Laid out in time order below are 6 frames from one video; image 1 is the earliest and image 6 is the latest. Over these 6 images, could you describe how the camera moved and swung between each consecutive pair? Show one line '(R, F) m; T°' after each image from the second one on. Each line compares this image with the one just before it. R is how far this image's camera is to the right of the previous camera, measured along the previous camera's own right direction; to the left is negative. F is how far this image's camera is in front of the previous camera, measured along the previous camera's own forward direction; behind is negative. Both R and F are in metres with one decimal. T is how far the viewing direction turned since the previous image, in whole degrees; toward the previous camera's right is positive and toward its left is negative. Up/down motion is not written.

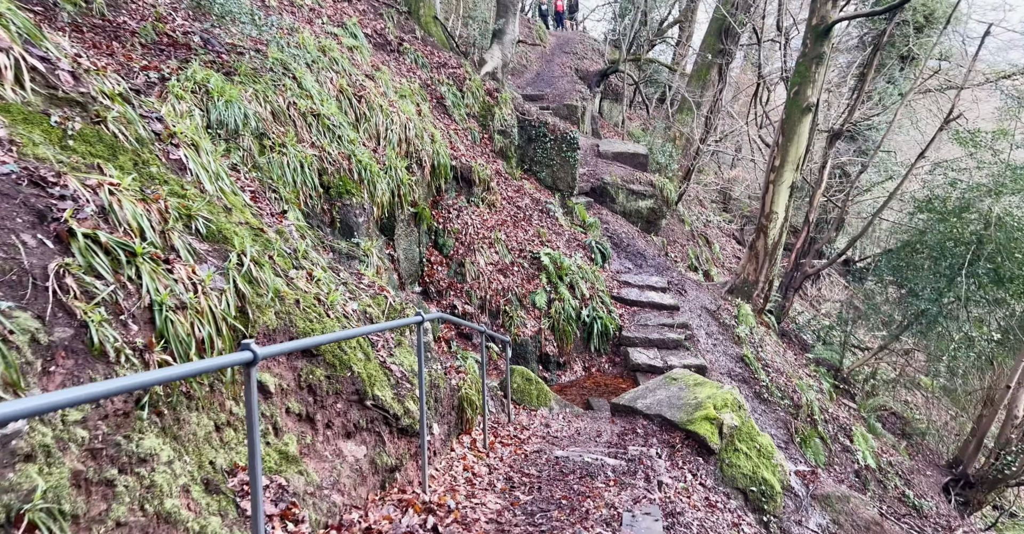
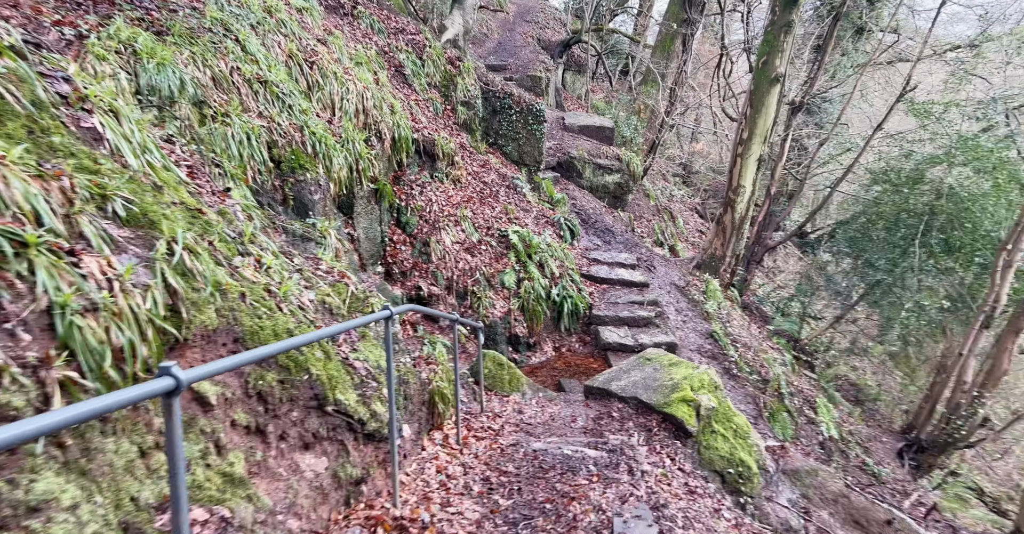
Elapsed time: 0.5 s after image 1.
(-0.1, +0.3) m; +4°
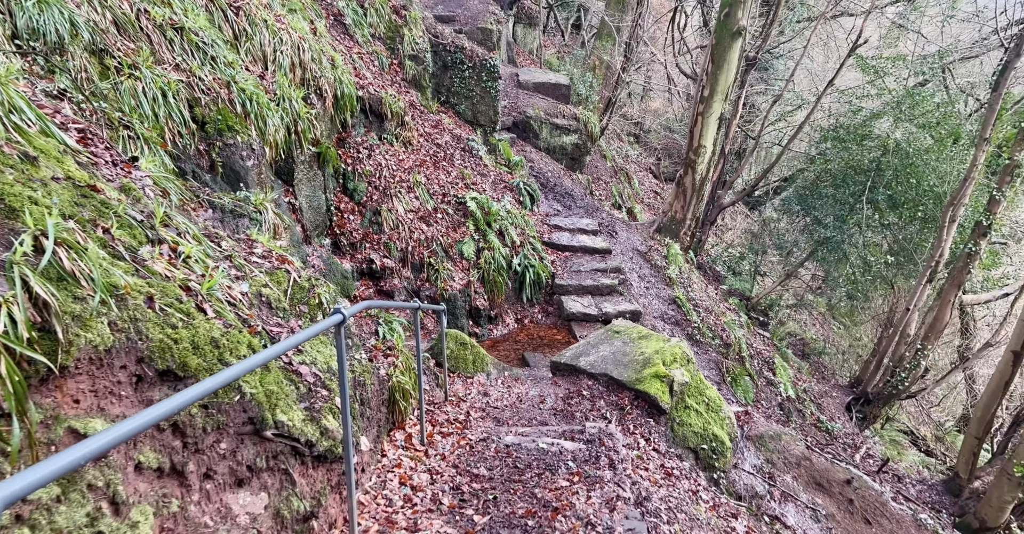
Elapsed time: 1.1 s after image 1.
(-0.1, +0.4) m; +5°
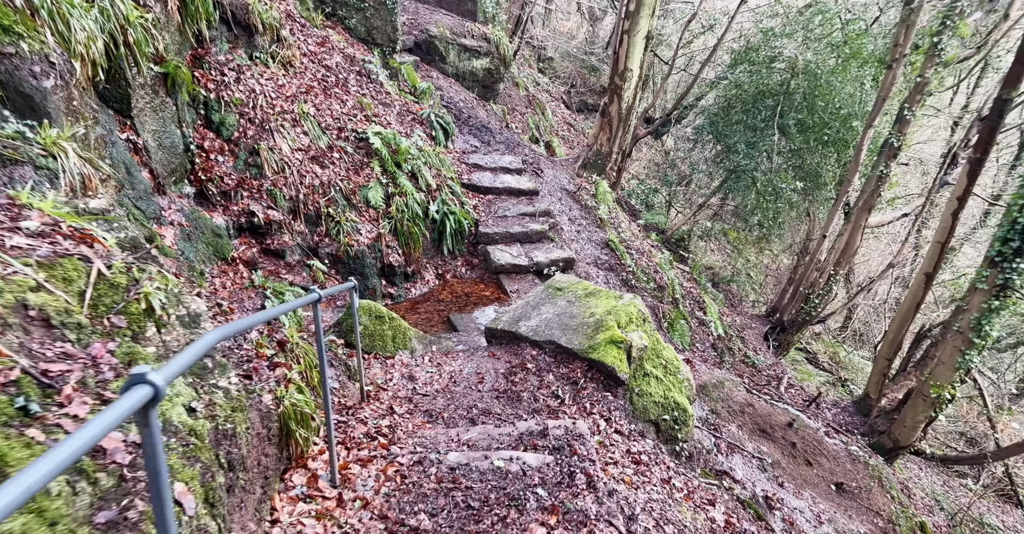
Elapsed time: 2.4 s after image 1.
(-0.1, +1.0) m; +10°
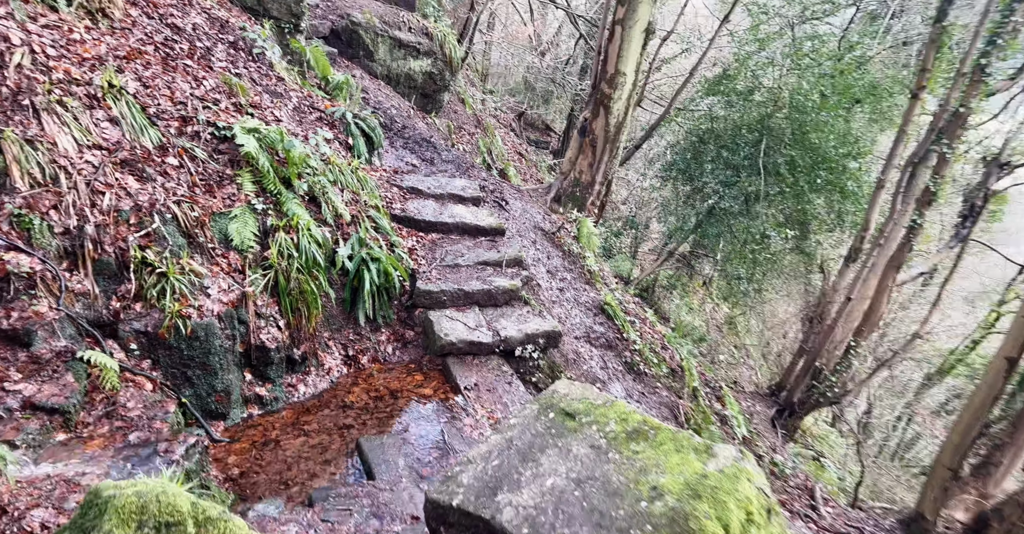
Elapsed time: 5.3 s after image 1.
(-0.2, +2.4) m; +7°
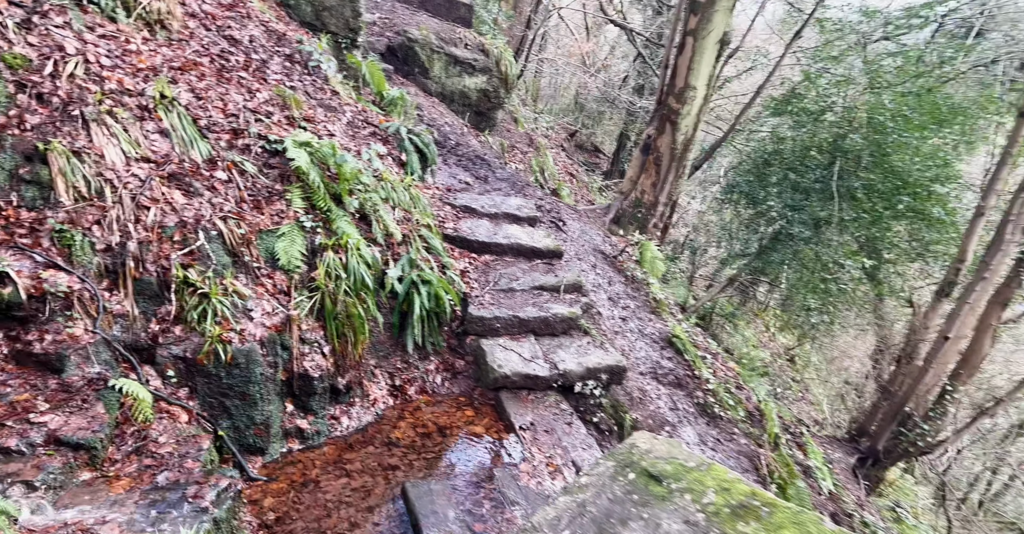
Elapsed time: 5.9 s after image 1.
(-0.2, +0.4) m; -5°
